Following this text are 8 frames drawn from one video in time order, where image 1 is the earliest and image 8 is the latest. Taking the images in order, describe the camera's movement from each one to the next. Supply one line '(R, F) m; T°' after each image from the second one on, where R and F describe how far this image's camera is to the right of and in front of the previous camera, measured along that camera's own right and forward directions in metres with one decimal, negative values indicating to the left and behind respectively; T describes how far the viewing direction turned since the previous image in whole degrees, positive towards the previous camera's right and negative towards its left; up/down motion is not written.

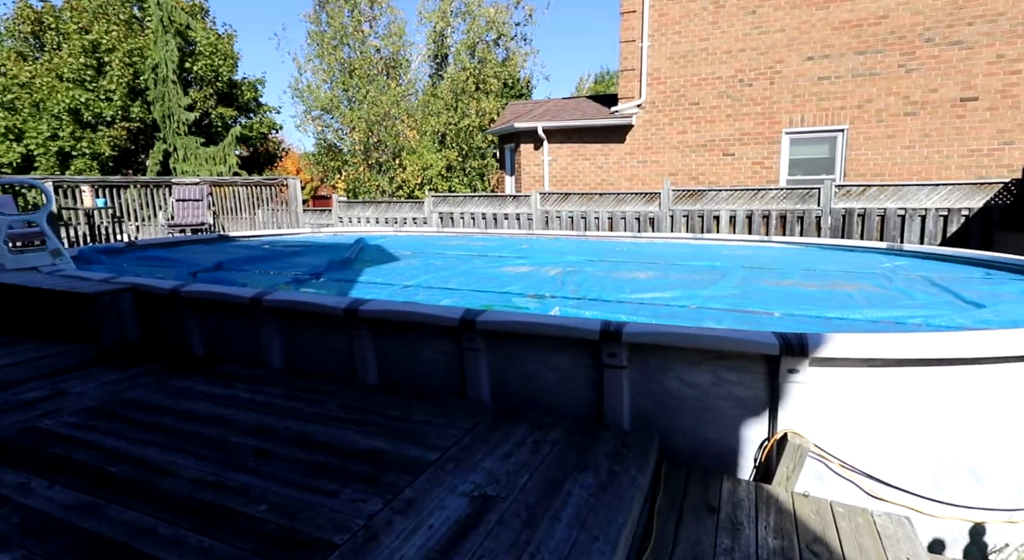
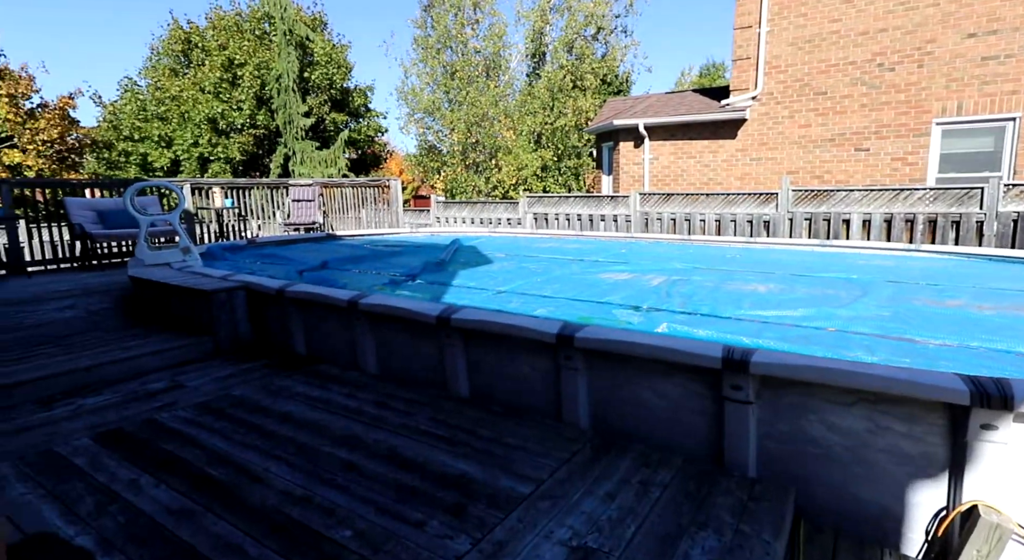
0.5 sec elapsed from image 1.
(0.0, +0.2) m; -9°
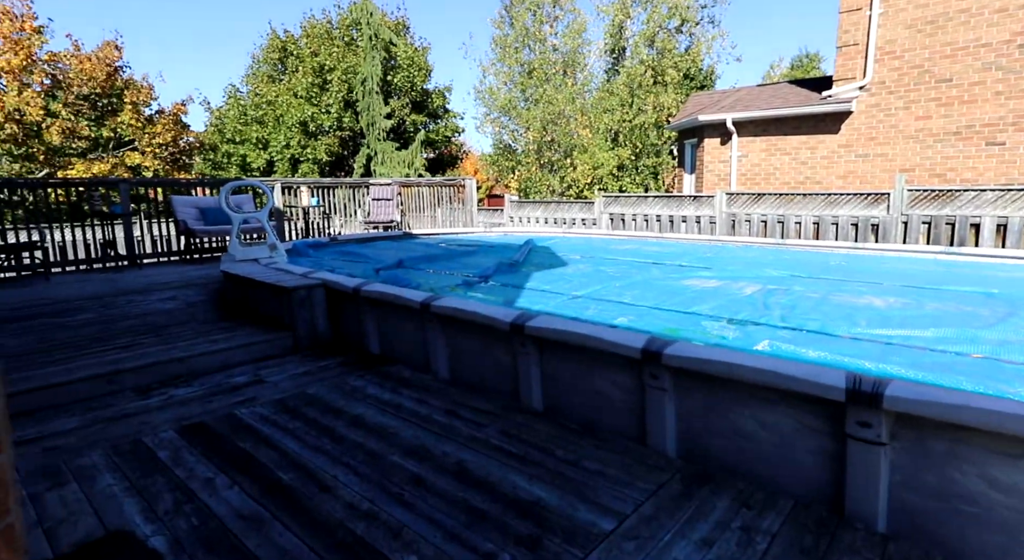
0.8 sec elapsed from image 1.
(0.0, +0.1) m; -7°
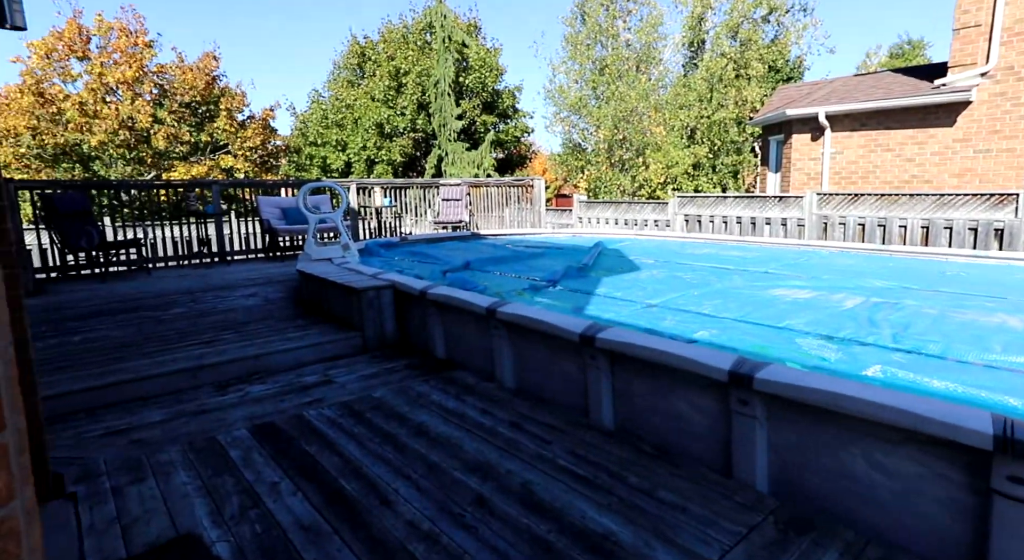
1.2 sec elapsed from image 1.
(0.0, +0.1) m; -7°
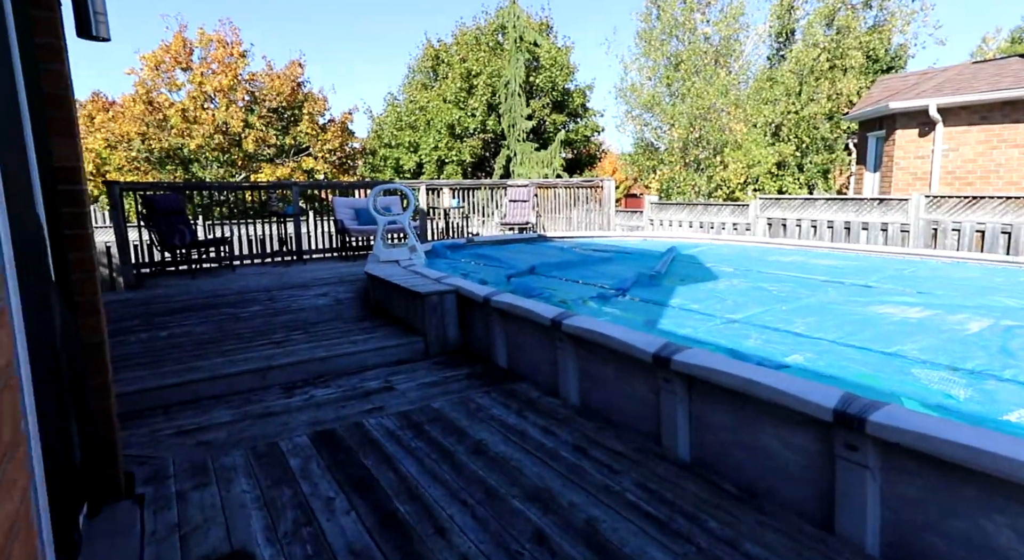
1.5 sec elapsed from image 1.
(0.0, +0.2) m; -7°
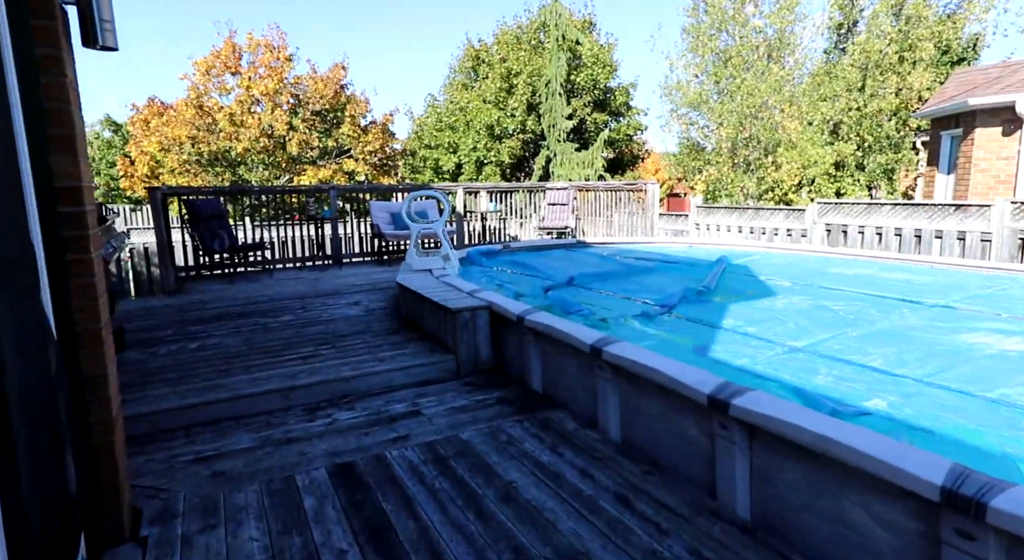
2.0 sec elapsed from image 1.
(0.0, +0.2) m; -4°
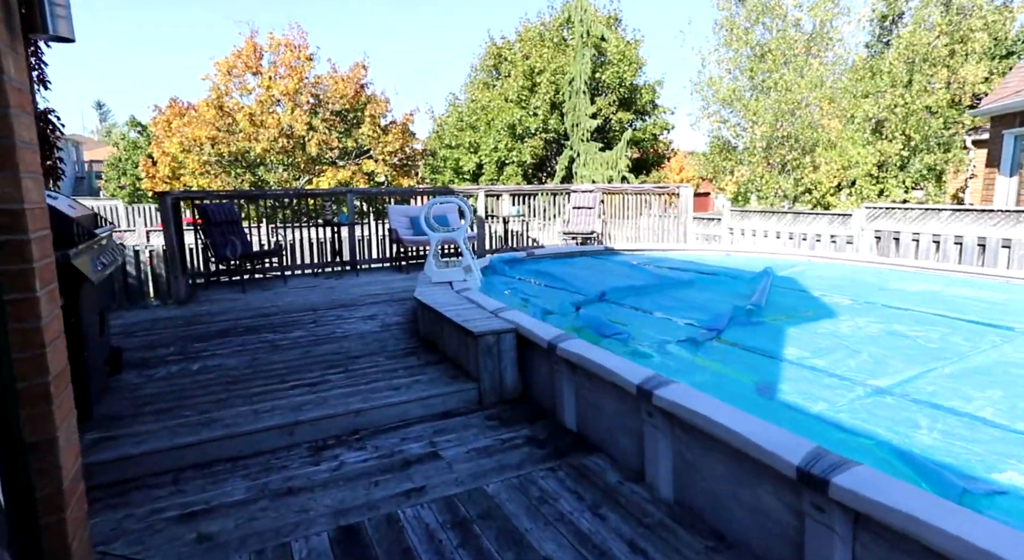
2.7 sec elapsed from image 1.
(-0.1, +0.4) m; -2°
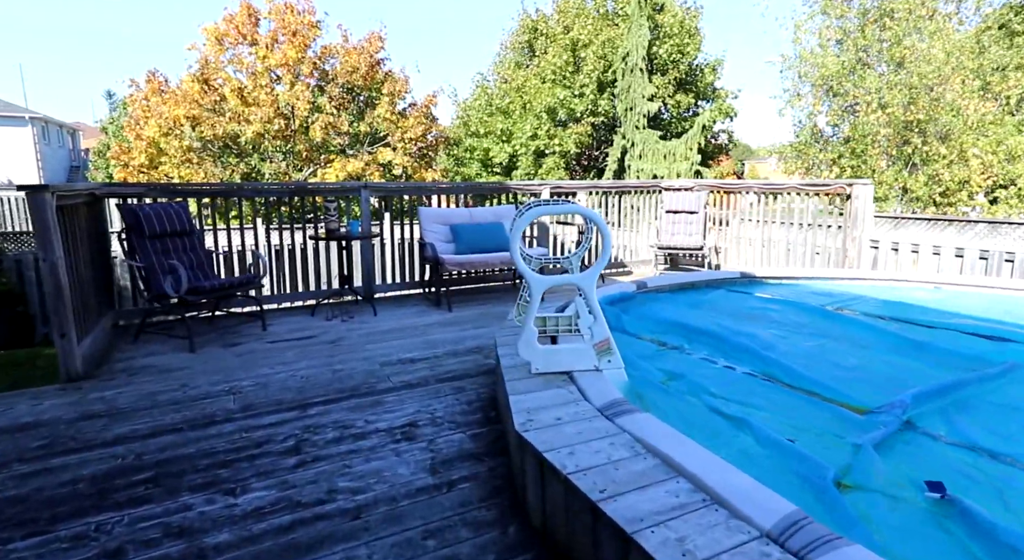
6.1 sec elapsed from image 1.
(-0.7, +2.4) m; -1°
